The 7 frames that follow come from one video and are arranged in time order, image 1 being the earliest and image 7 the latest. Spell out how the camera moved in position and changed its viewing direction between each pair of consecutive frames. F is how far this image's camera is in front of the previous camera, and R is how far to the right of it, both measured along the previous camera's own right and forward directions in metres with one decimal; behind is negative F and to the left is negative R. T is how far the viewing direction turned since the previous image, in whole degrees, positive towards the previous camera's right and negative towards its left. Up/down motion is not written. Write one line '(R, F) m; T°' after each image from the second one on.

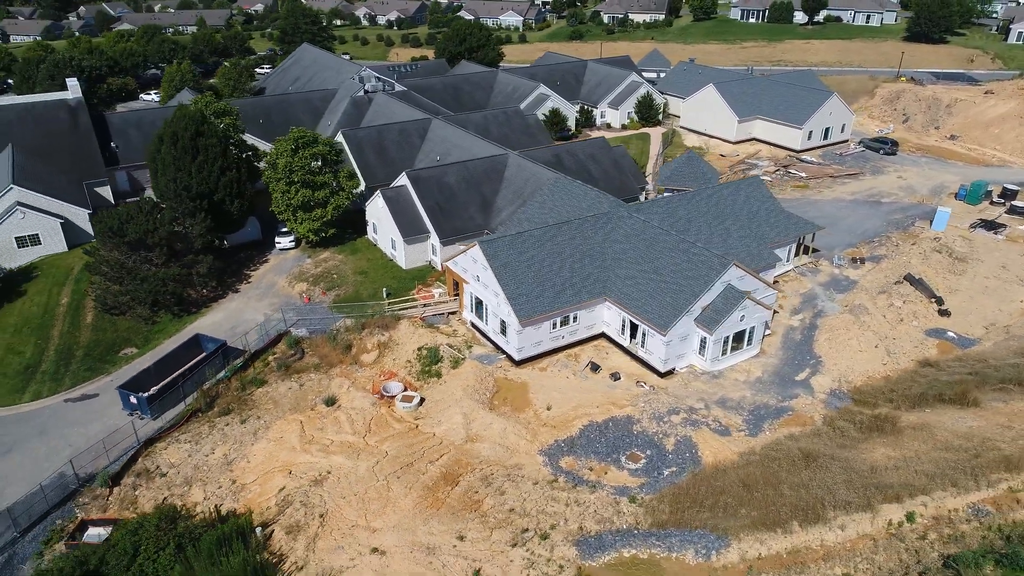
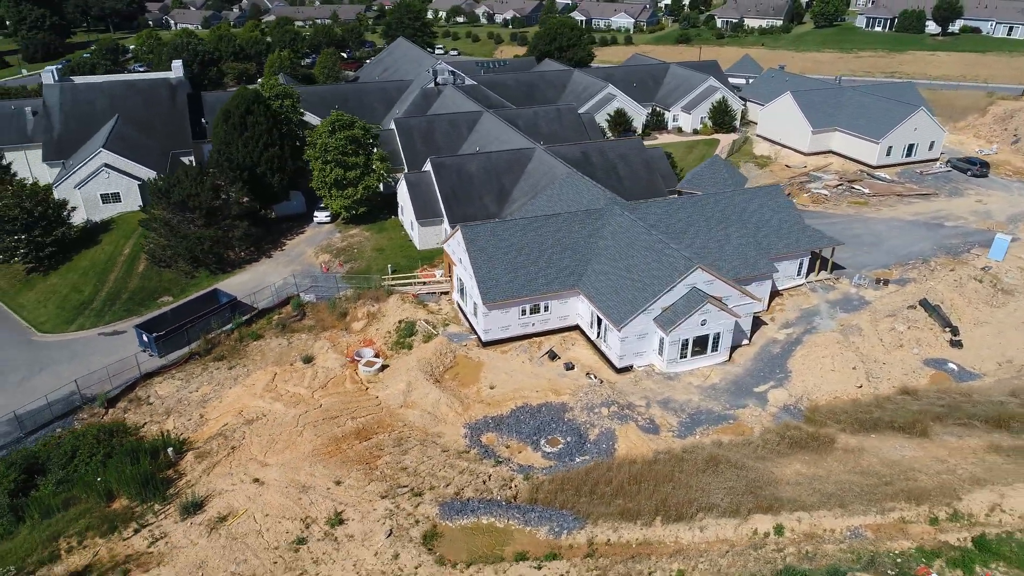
(+6.5, -0.6) m; -10°
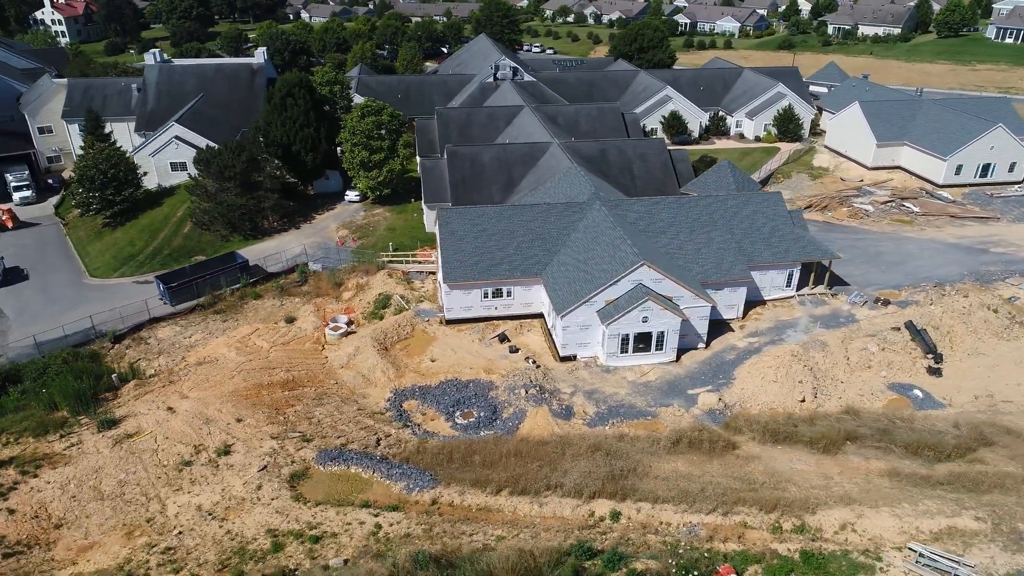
(+6.9, -0.6) m; -10°
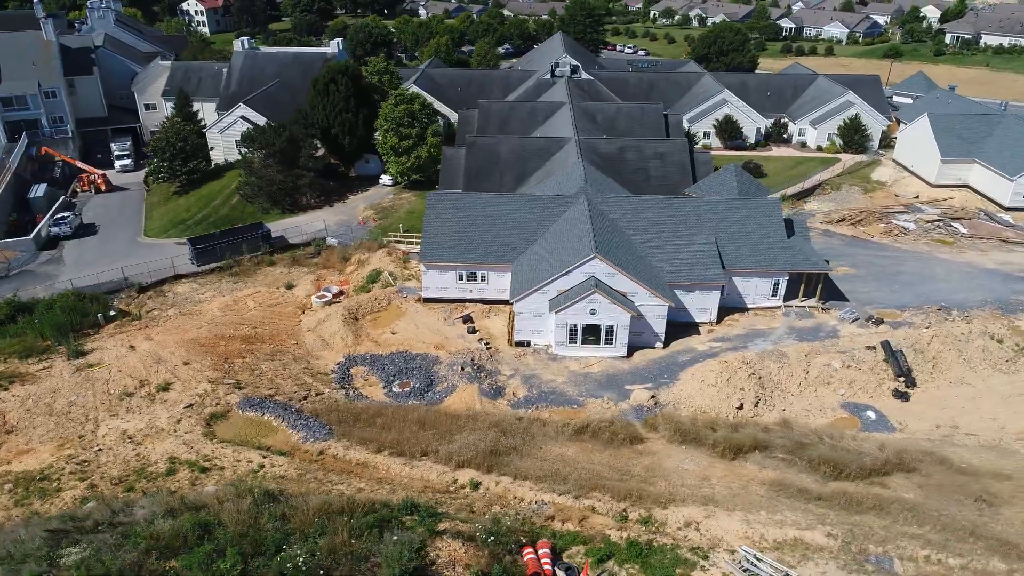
(+6.5, -0.4) m; -9°
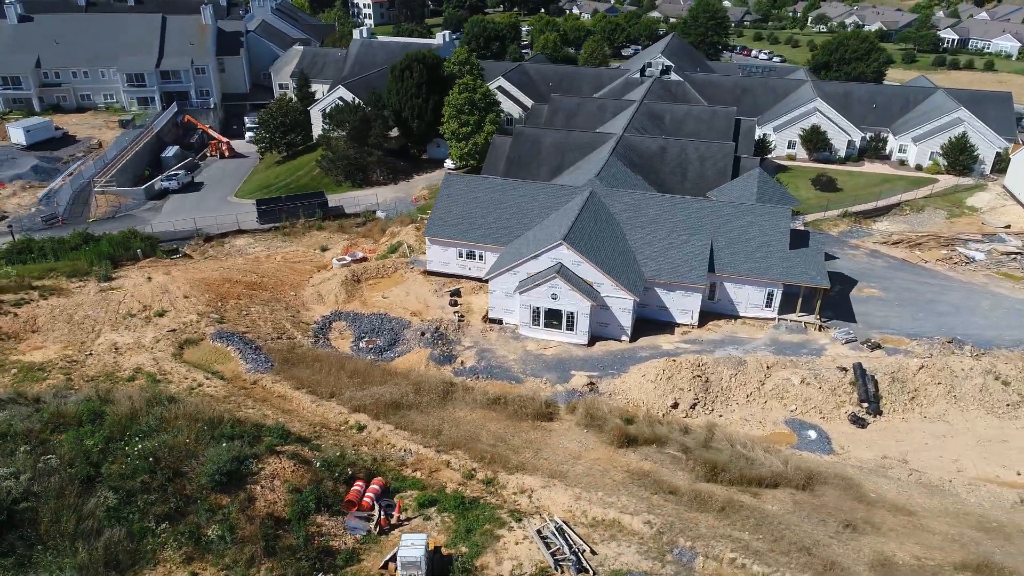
(+7.6, -0.5) m; -12°
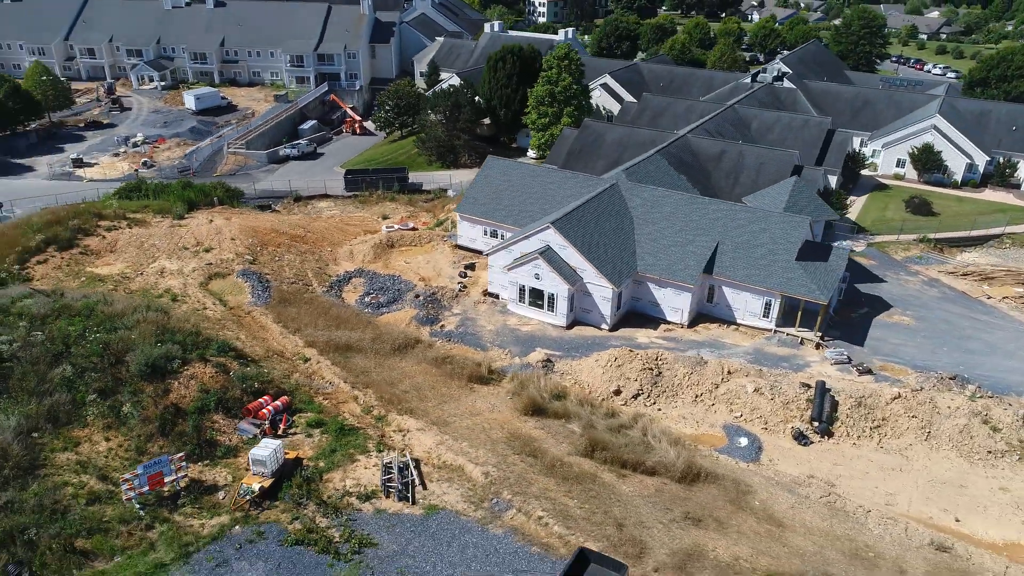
(+7.9, -0.7) m; -14°
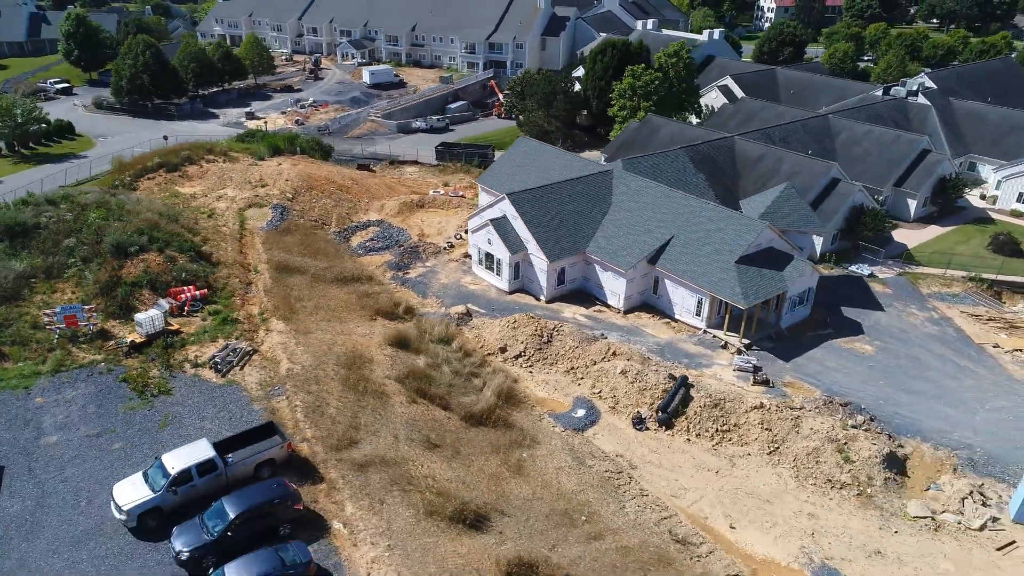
(+12.6, -0.5) m; -18°
